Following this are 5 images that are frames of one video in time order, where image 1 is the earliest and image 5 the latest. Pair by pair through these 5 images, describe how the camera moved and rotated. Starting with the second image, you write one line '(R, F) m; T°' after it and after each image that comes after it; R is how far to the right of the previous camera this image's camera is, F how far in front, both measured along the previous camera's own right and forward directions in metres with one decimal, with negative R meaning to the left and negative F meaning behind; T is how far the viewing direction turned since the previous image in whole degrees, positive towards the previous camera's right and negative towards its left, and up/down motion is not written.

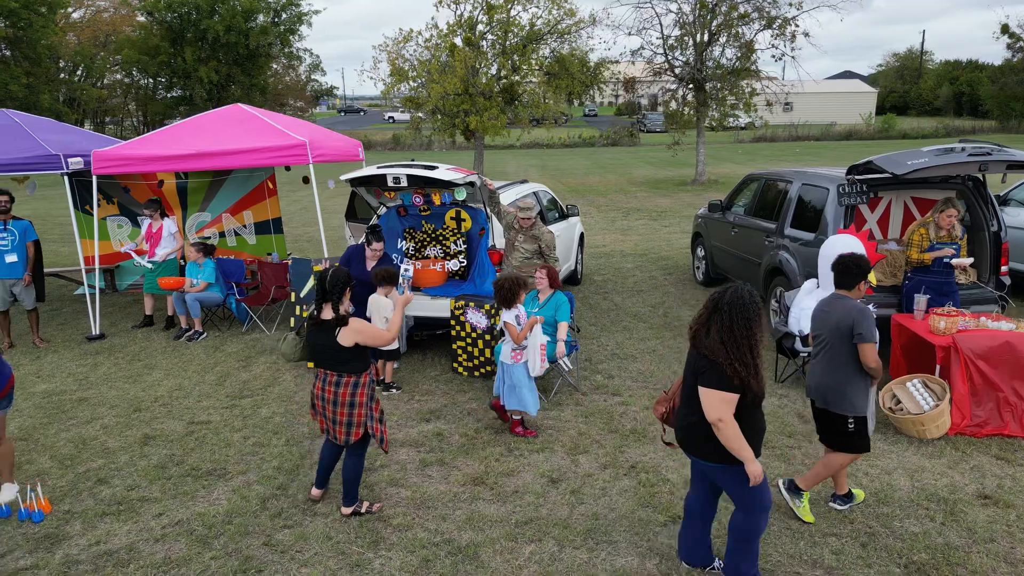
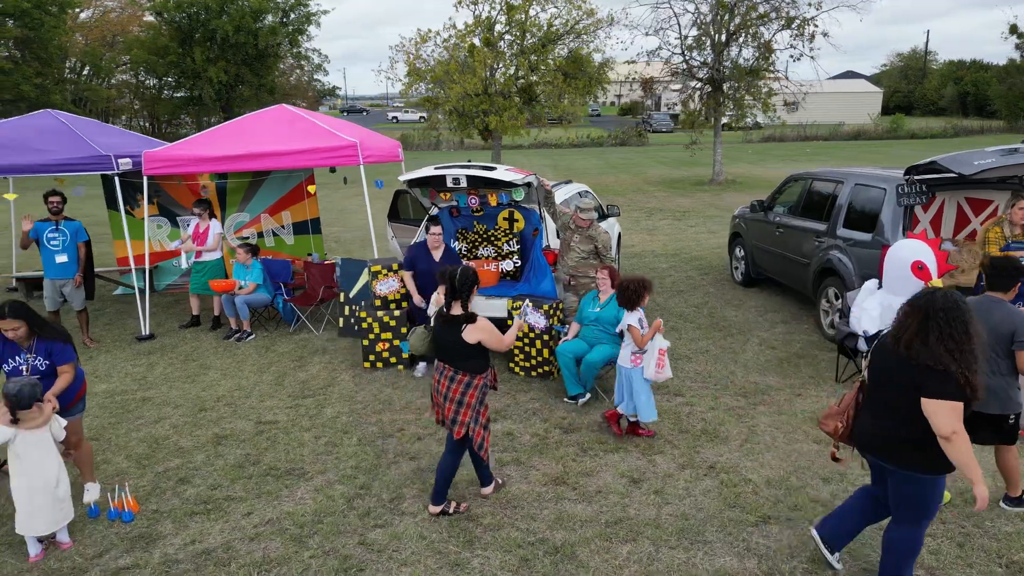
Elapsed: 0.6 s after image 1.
(-0.5, 0.0) m; 0°
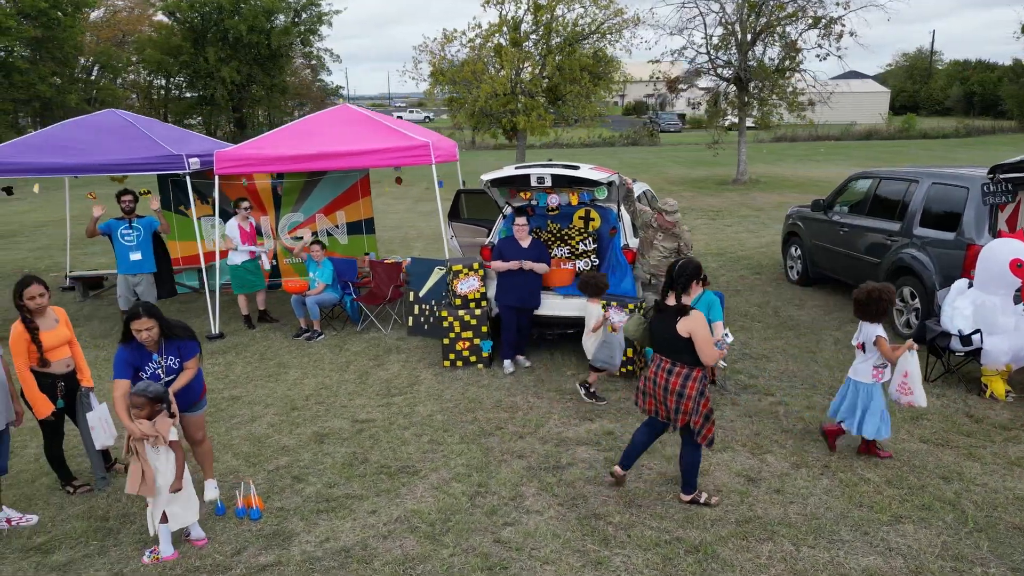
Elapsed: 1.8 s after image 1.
(-0.7, 0.0) m; 0°
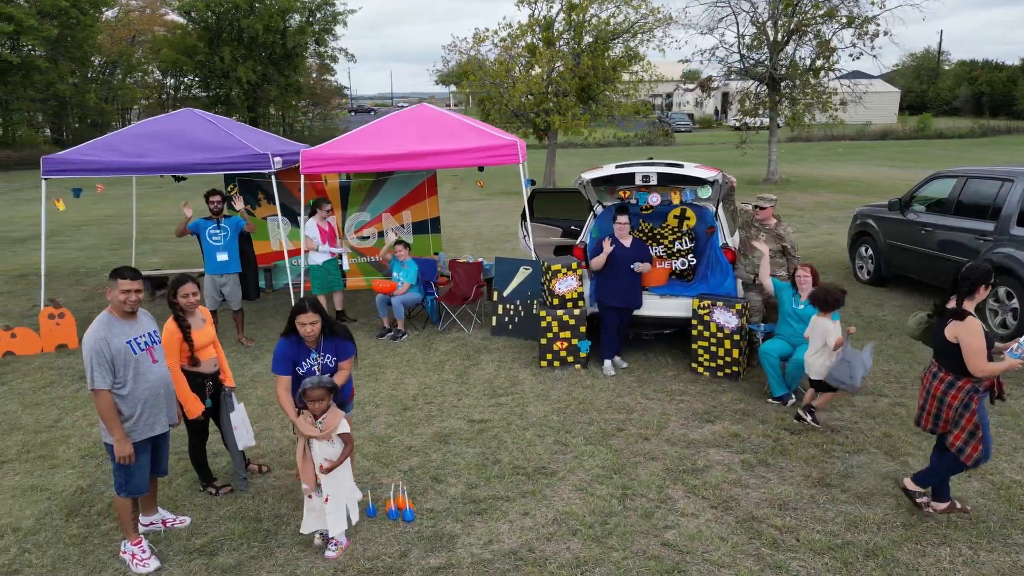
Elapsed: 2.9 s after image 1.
(-0.9, 0.0) m; 0°
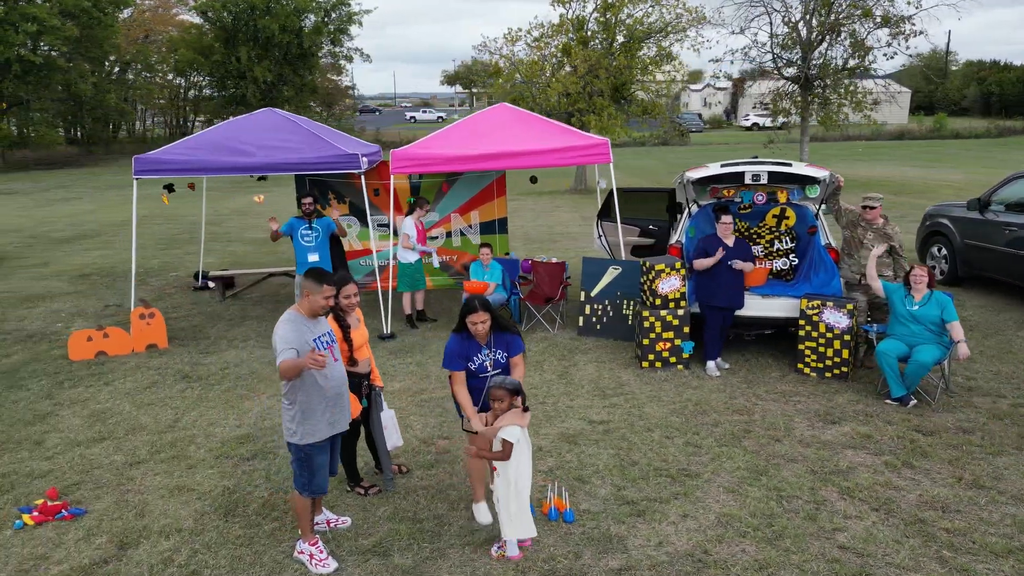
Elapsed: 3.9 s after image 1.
(-0.9, 0.0) m; 0°
